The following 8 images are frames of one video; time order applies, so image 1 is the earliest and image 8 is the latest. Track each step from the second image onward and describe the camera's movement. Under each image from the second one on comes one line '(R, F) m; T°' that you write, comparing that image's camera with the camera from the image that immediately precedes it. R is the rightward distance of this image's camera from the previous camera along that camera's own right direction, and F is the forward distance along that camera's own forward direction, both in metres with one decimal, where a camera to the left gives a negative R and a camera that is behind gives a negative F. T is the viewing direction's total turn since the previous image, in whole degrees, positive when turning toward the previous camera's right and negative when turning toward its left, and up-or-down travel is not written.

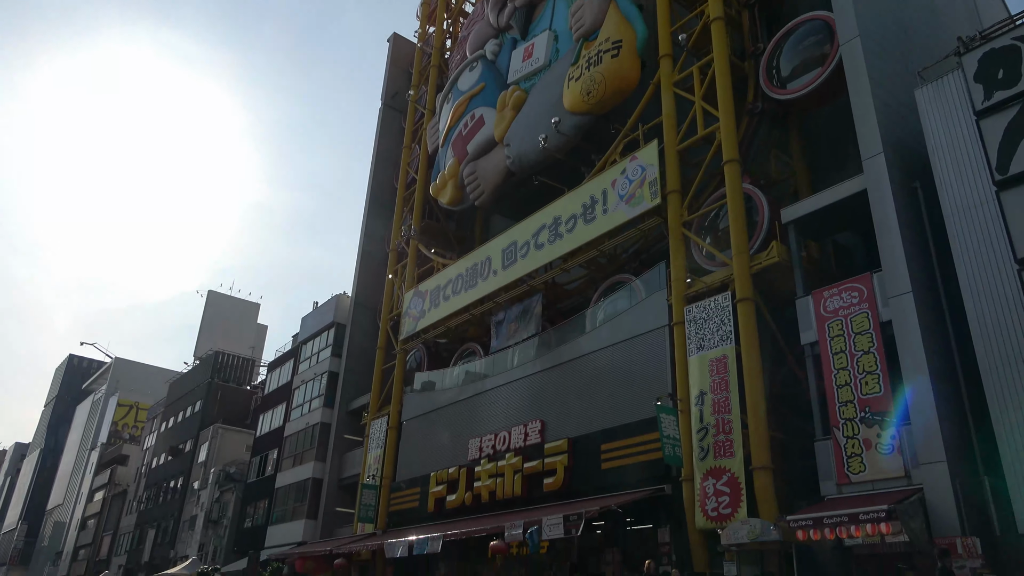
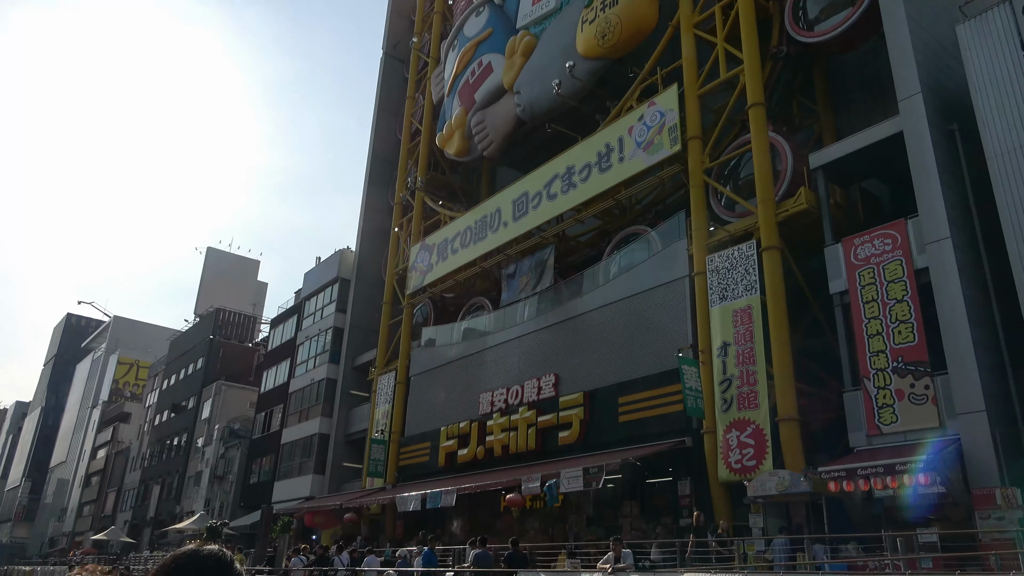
(-0.5, +0.6) m; 0°
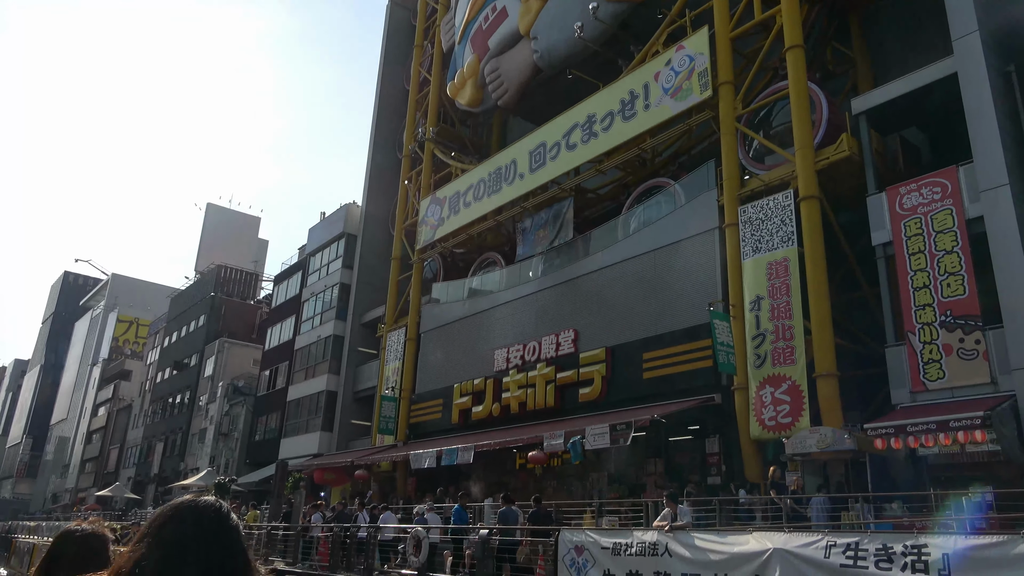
(-0.6, +0.7) m; 0°
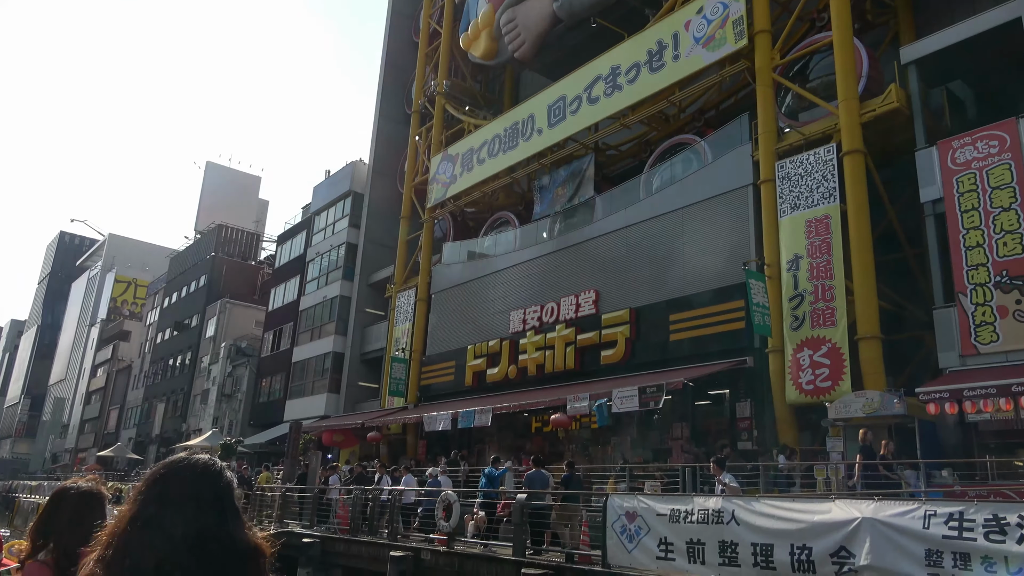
(-0.6, +0.8) m; 0°
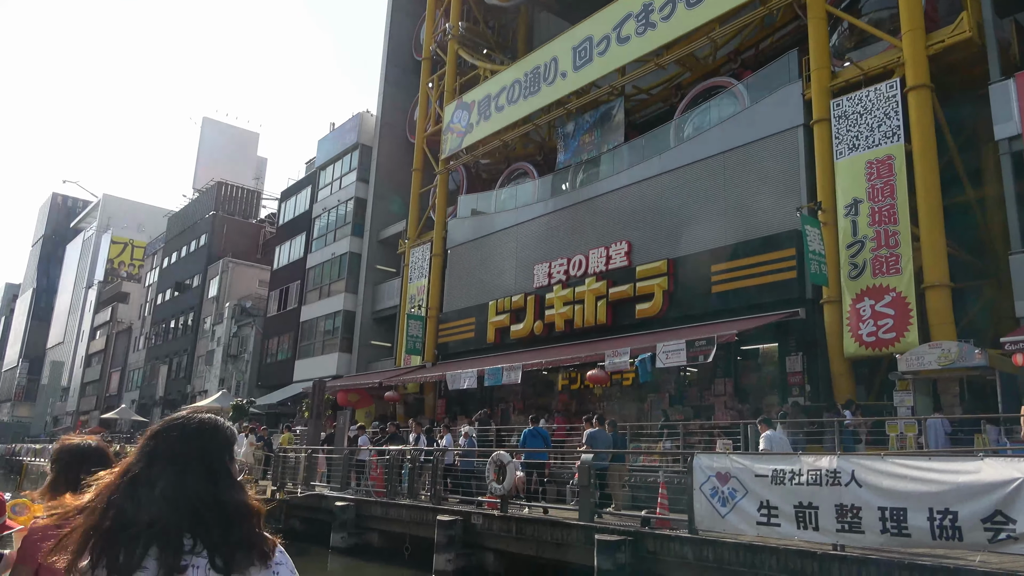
(-0.9, +1.0) m; 0°
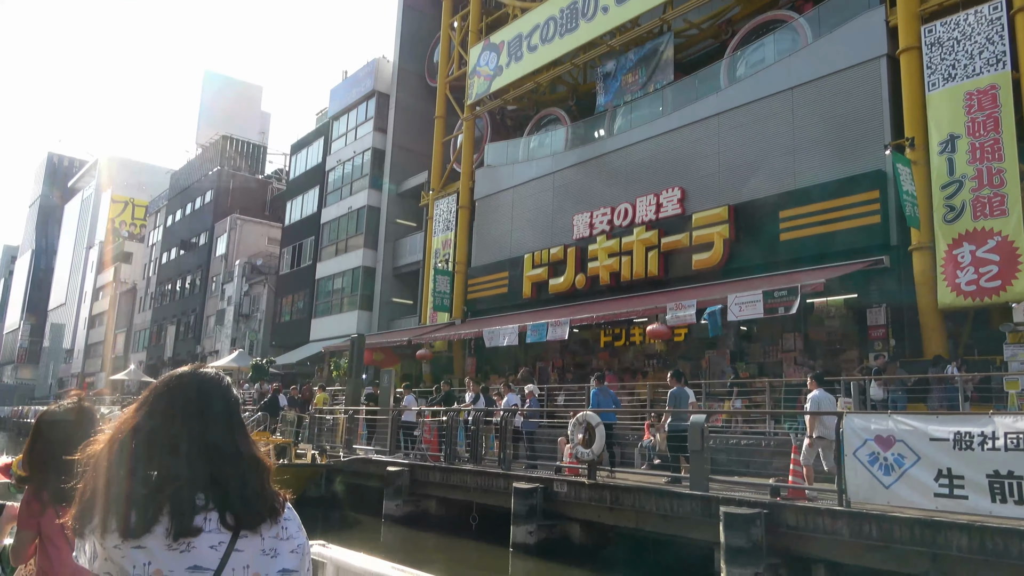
(-1.2, +1.3) m; 0°
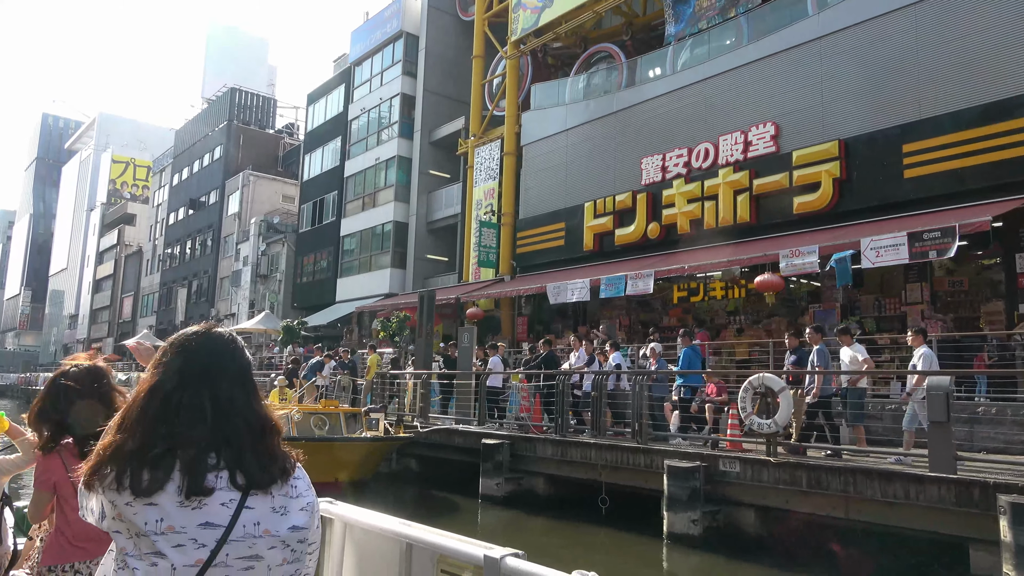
(-1.7, +1.9) m; 0°
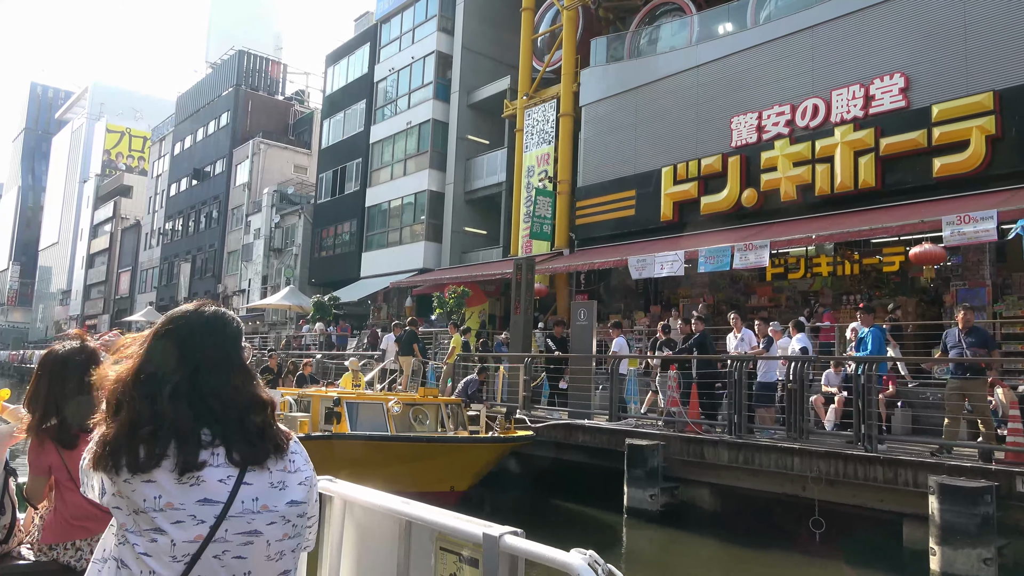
(-1.9, +2.1) m; +1°
